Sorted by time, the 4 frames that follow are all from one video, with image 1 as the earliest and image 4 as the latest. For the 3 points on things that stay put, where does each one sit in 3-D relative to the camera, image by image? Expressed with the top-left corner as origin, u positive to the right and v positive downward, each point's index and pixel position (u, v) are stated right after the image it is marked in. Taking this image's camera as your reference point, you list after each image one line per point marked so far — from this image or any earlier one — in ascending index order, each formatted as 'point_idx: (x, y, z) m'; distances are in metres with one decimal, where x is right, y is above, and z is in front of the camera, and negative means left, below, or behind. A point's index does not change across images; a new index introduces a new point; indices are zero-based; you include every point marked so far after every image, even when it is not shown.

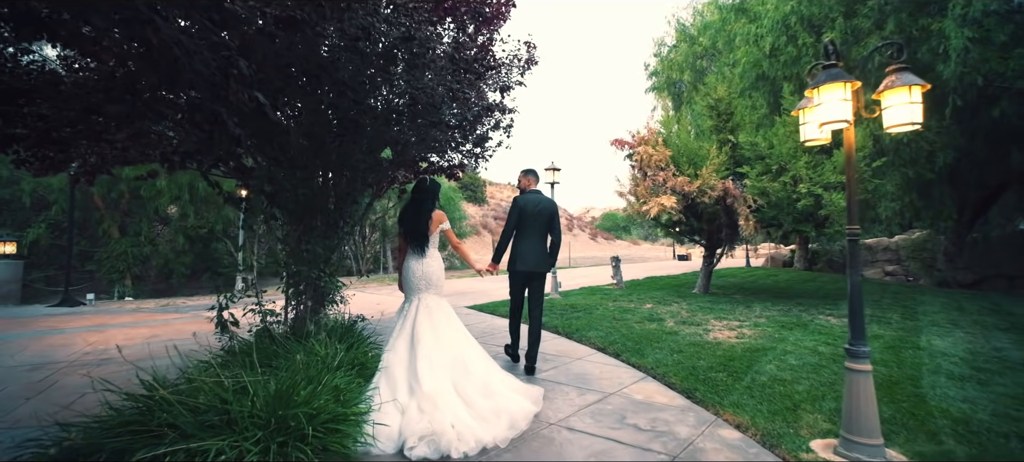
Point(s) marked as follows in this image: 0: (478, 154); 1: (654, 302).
0: (-0.6, +1.3, +7.7) m
1: (+2.8, -1.4, +9.3) m
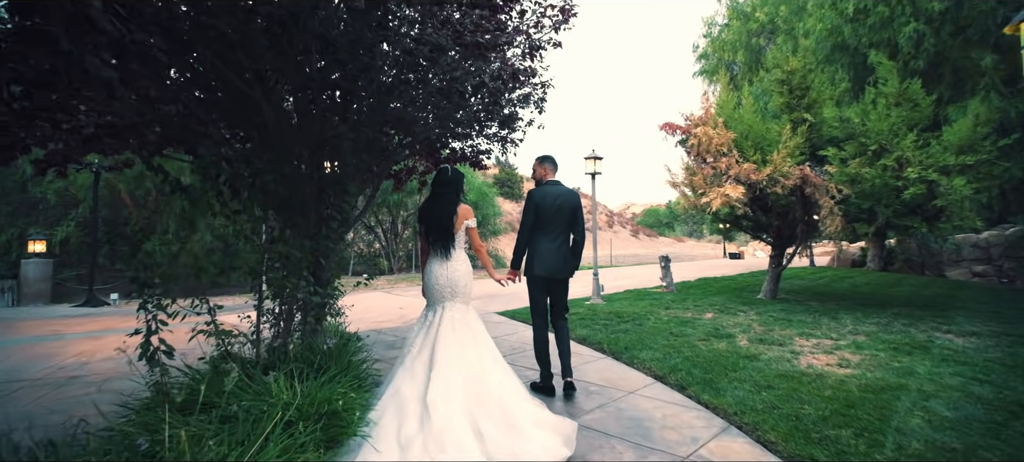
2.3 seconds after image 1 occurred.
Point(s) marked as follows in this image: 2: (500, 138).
0: (-0.1, +1.3, +6.6) m
1: (+3.5, -1.4, +7.9) m
2: (-0.2, +1.3, +6.6) m
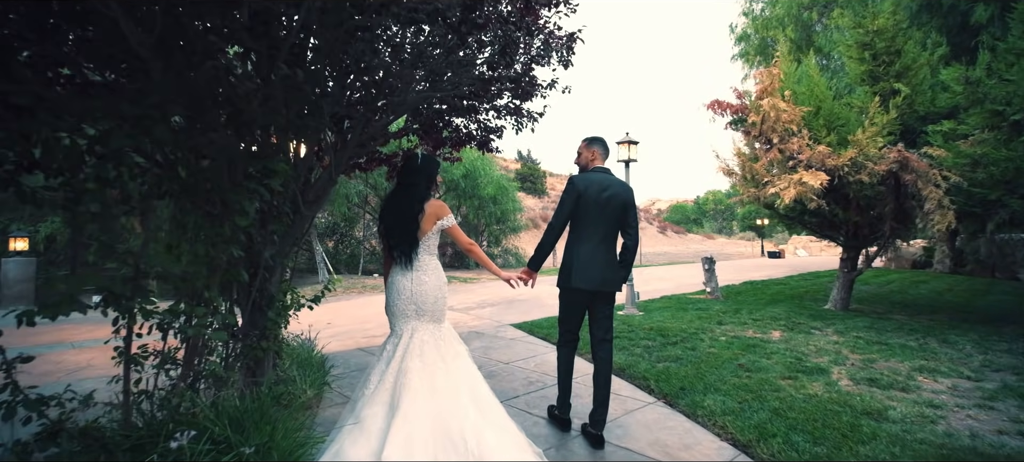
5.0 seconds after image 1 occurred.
0: (+0.1, +1.4, +5.2) m
1: (+3.7, -1.3, +6.3) m
2: (0.0, +1.3, +5.2) m
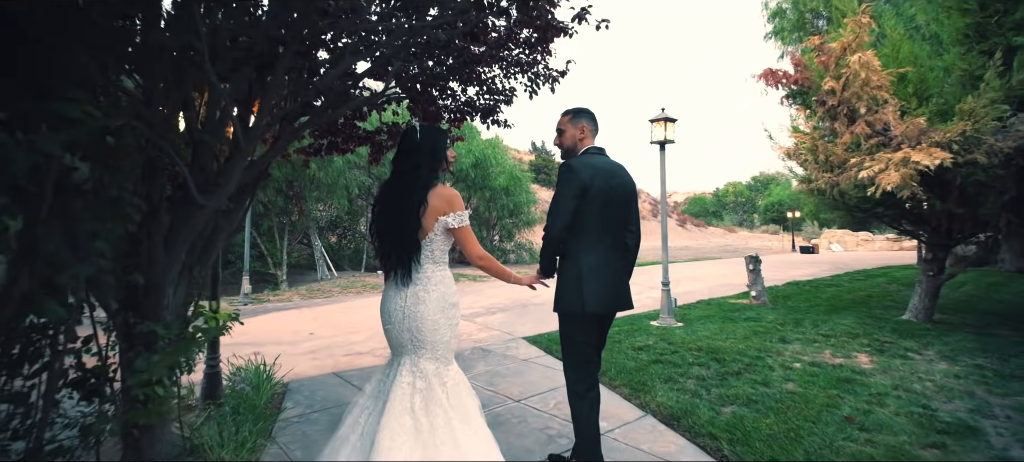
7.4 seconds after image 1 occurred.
0: (+0.2, +1.4, +3.9) m
1: (+3.8, -1.3, +5.0) m
2: (+0.1, +1.4, +3.9) m
